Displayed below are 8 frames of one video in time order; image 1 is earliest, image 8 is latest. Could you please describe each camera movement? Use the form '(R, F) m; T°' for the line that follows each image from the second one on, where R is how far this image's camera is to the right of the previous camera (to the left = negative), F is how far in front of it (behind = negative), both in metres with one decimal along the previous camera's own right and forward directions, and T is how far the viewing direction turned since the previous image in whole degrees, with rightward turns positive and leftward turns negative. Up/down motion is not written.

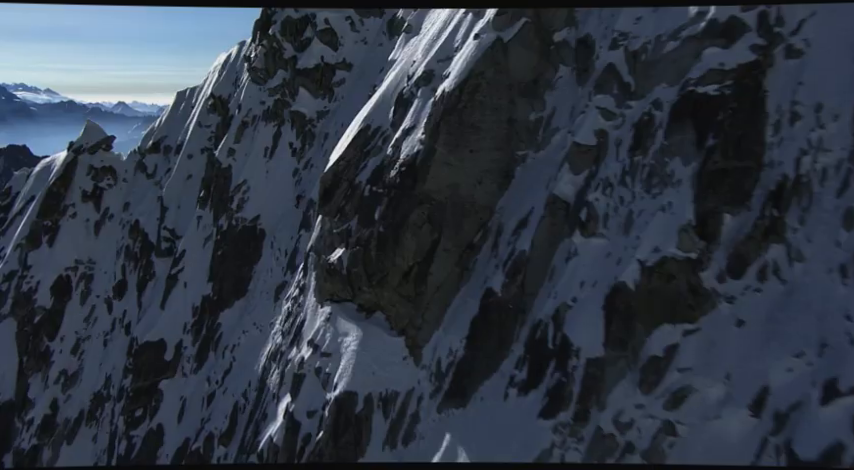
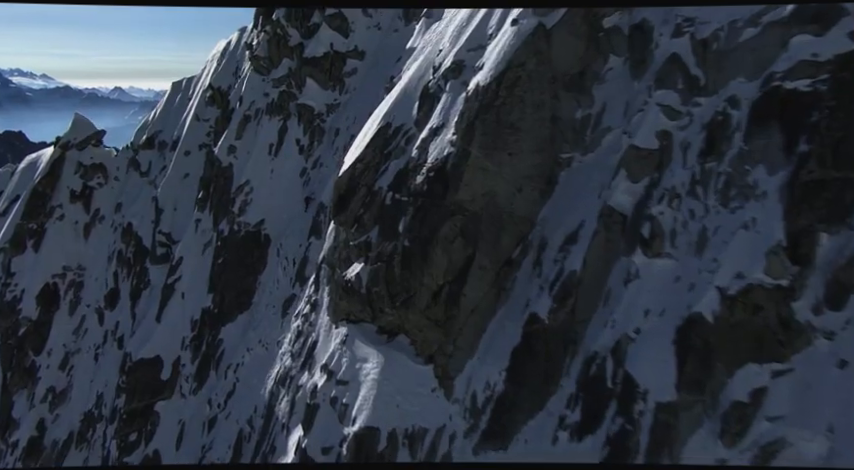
(-1.0, +4.2) m; 0°
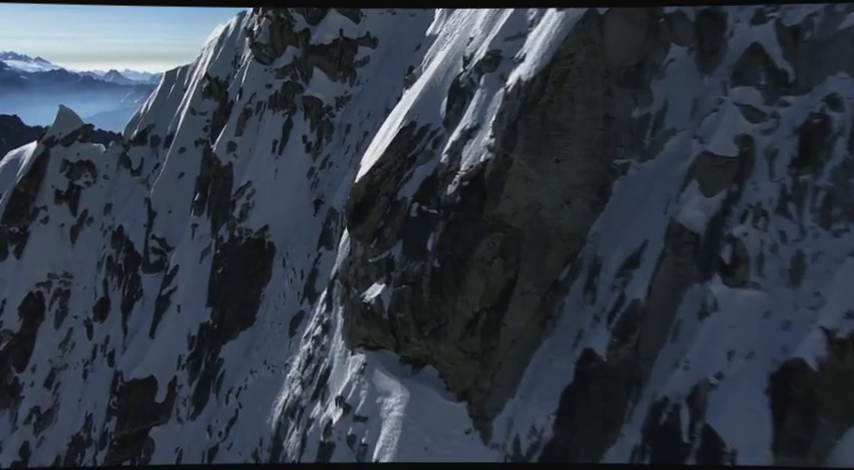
(-0.9, +4.0) m; 0°
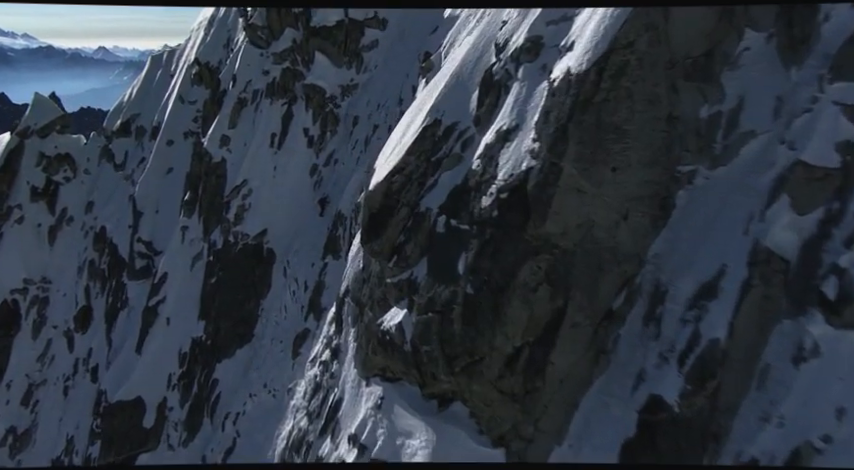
(-0.9, +3.9) m; 0°
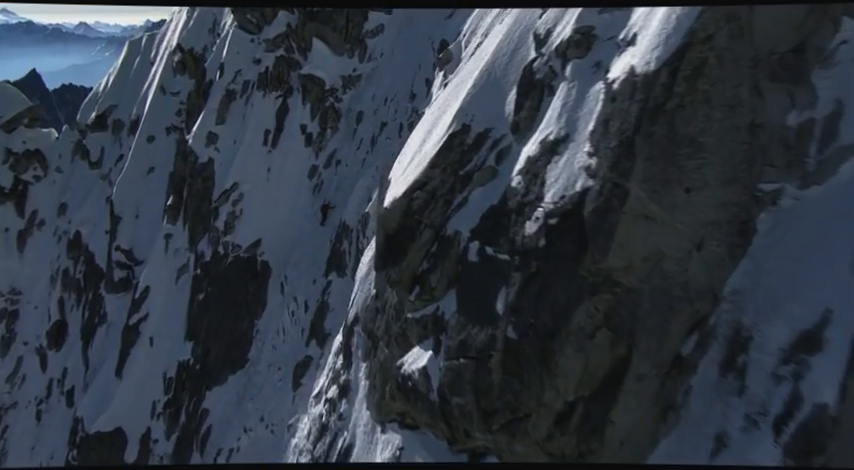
(-0.9, +3.7) m; +1°
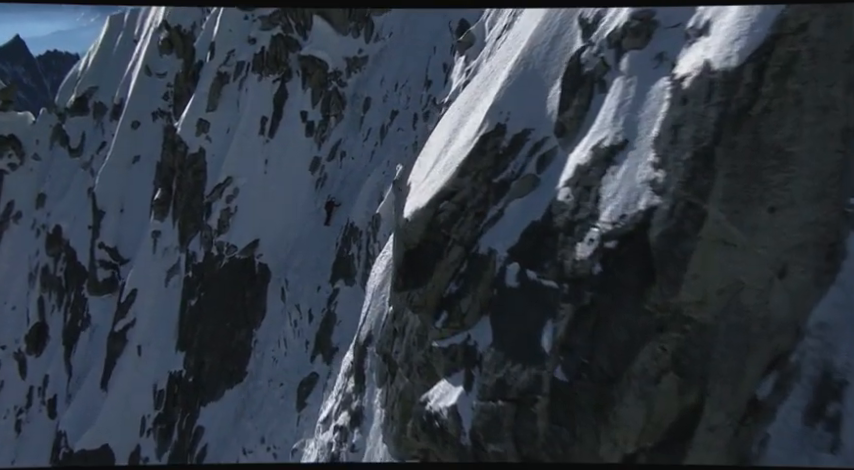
(-0.7, +2.8) m; +1°
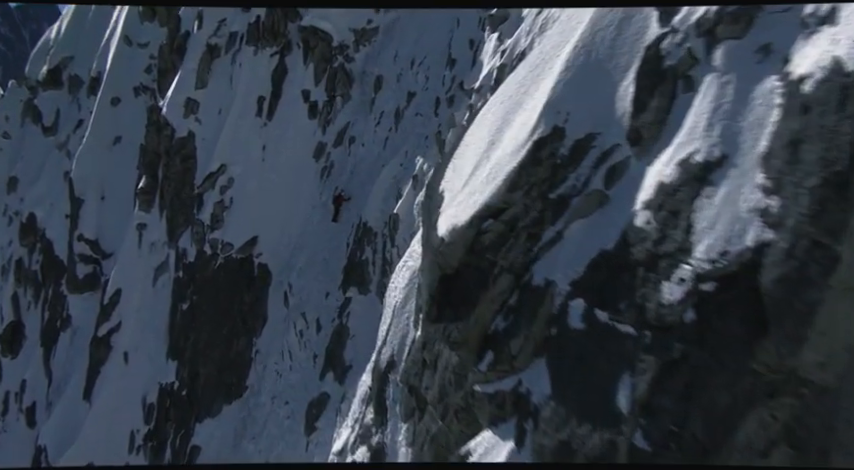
(-0.8, +3.0) m; +1°
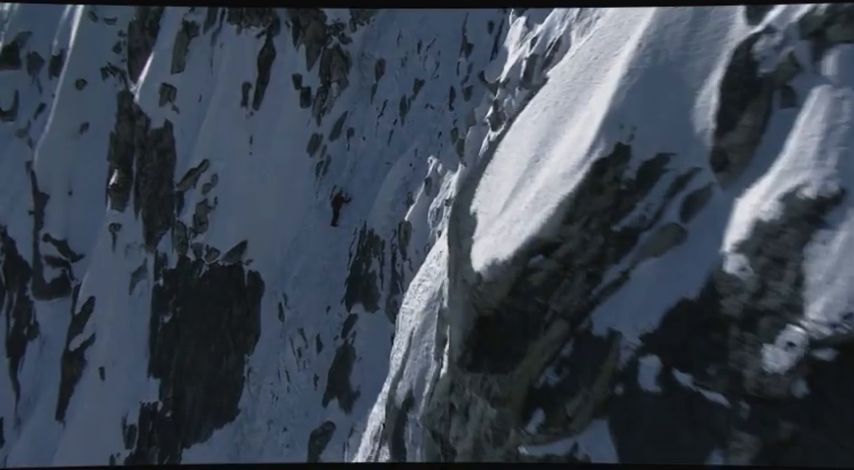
(-0.8, +2.5) m; +2°
